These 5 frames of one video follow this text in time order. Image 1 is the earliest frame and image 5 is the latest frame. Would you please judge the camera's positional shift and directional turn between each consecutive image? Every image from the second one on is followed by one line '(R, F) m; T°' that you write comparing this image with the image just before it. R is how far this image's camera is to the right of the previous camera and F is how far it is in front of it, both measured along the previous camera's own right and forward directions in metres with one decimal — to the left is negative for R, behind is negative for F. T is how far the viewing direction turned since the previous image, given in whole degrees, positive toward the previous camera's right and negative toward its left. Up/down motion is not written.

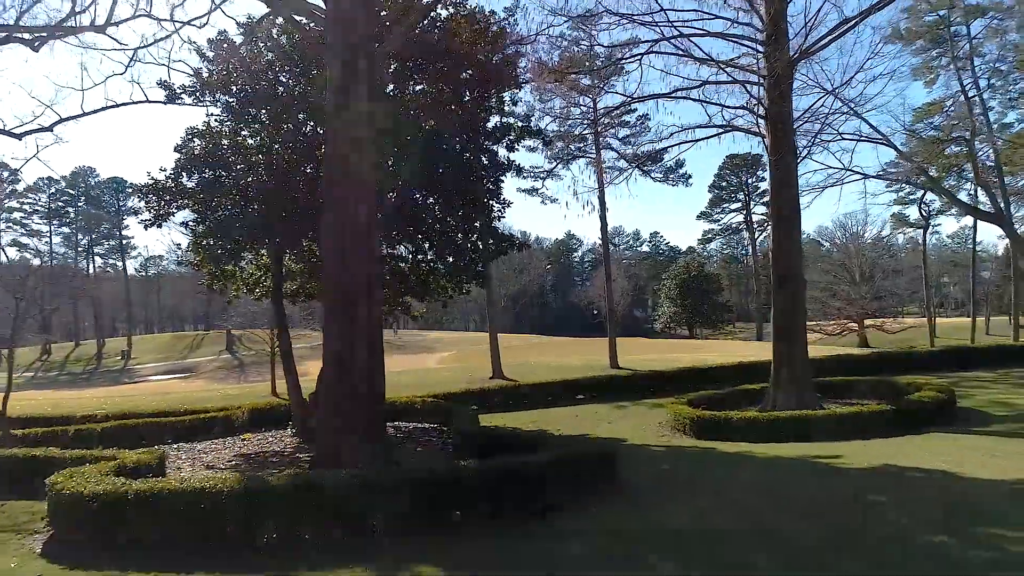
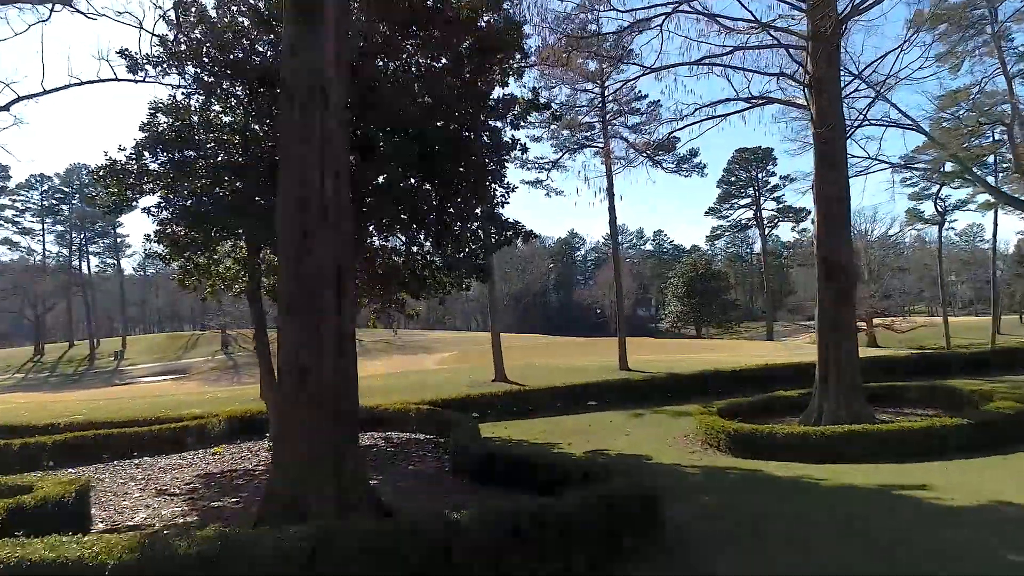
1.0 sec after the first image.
(-0.1, +1.3) m; 0°
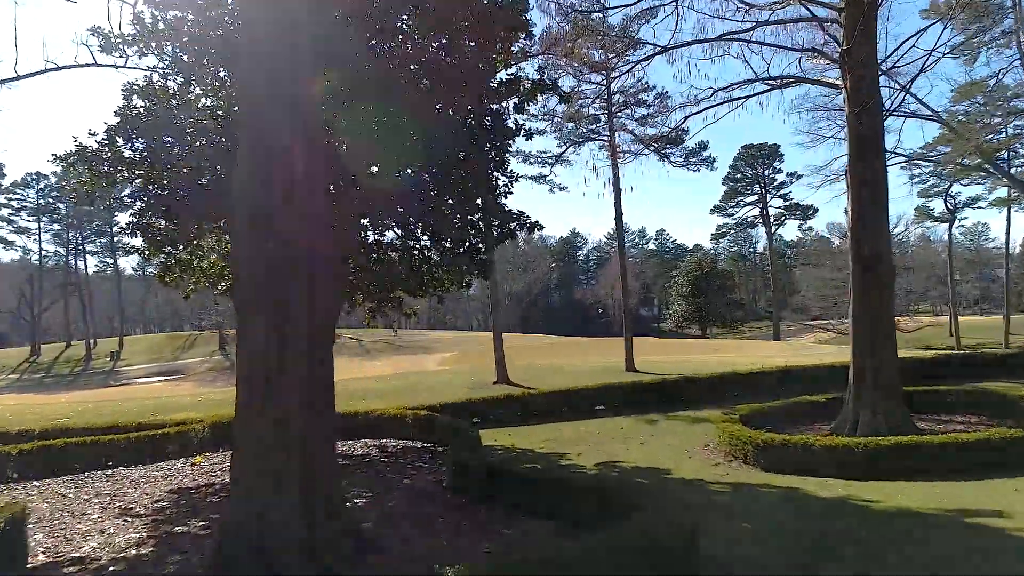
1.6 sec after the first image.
(0.0, +0.8) m; 0°
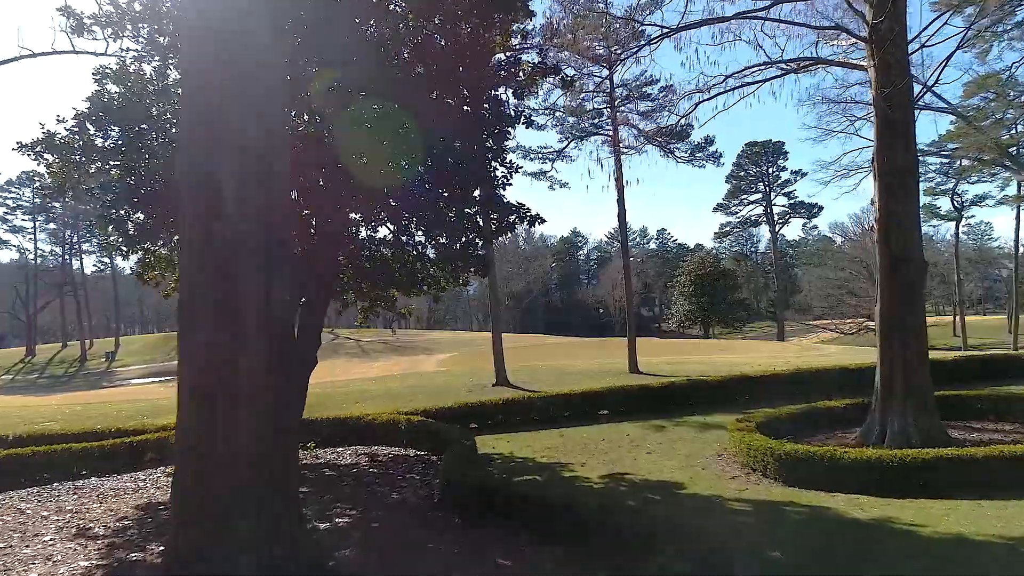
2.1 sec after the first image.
(0.0, +0.6) m; 0°
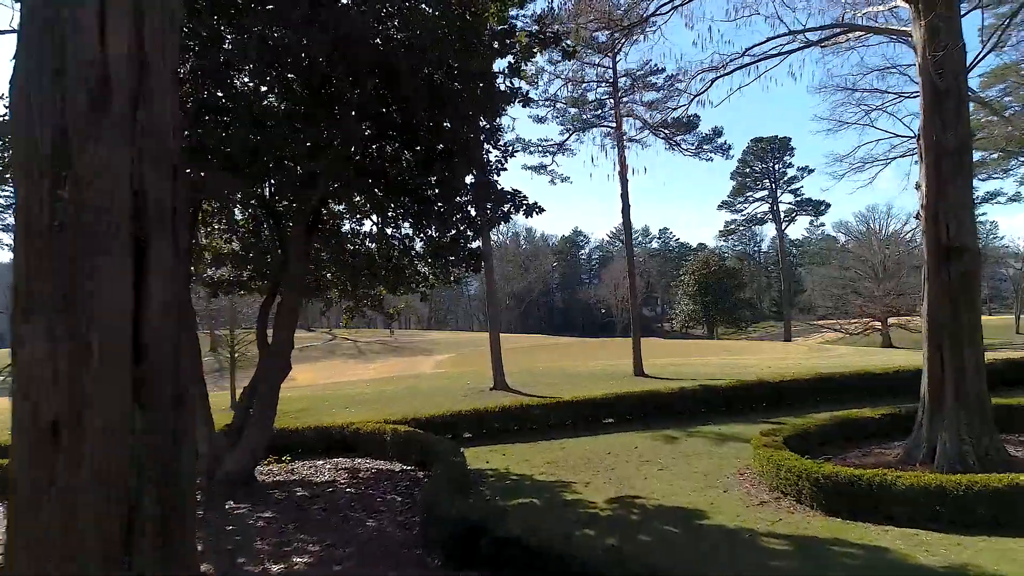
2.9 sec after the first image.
(+0.1, +0.9) m; 0°
